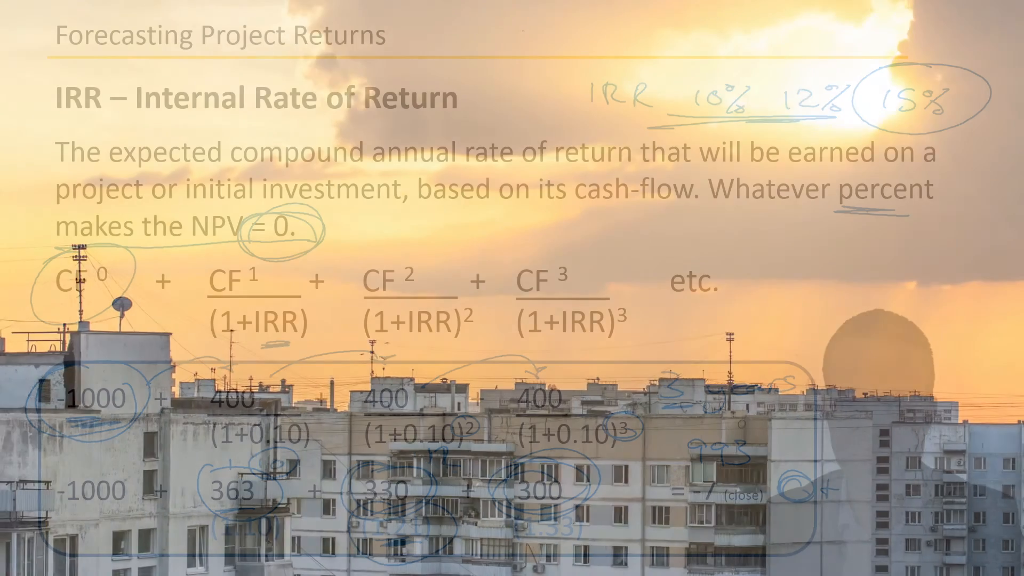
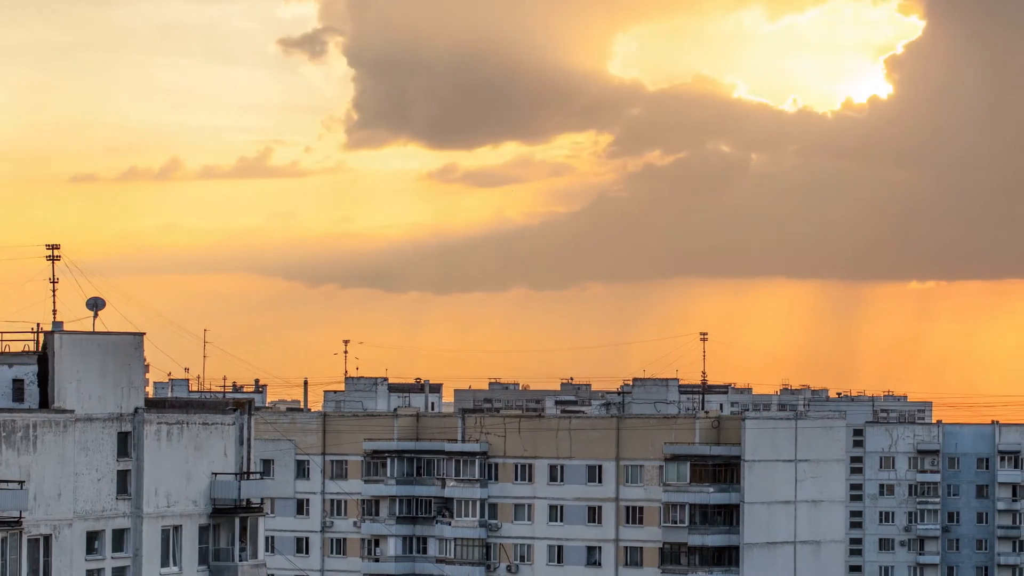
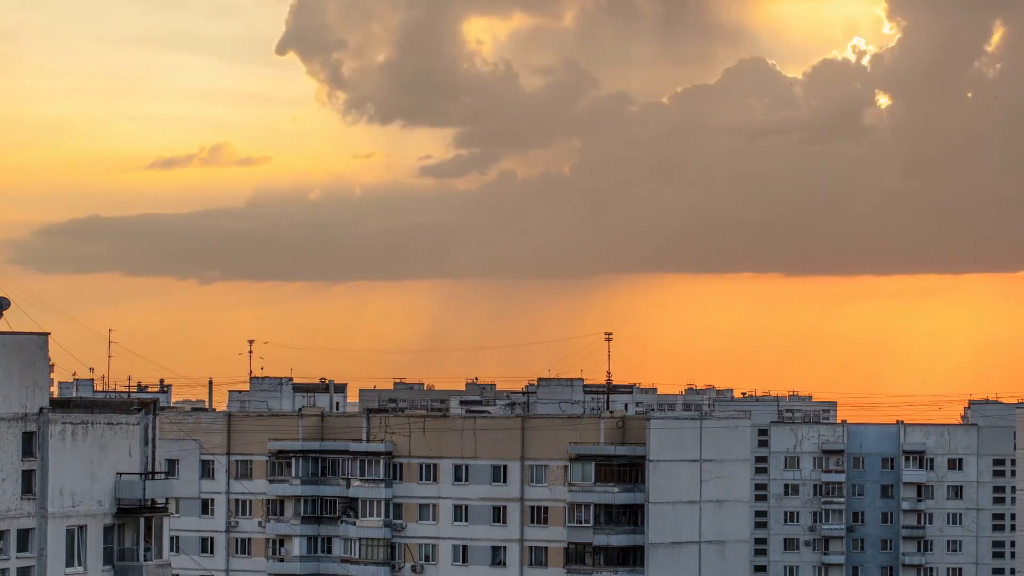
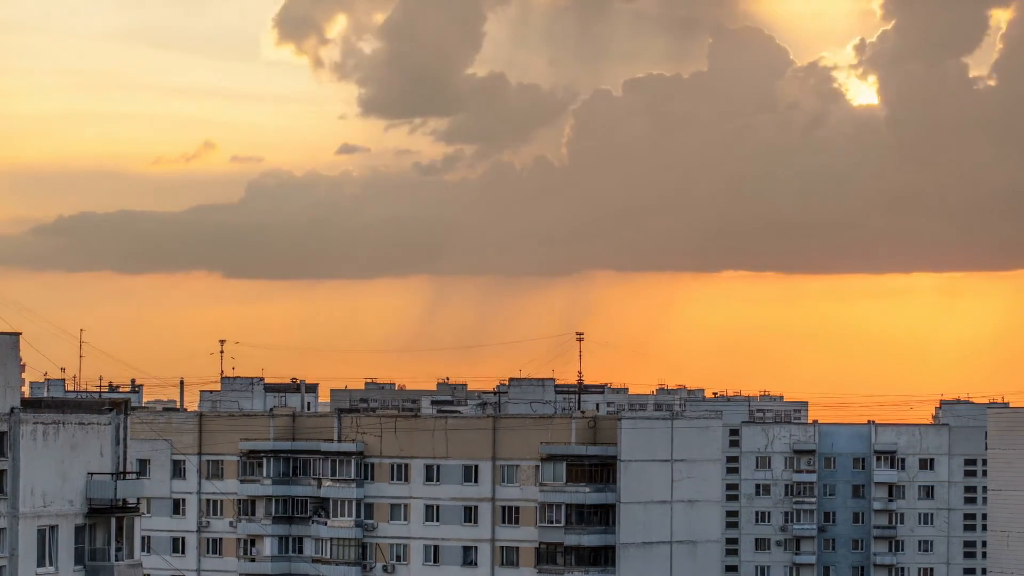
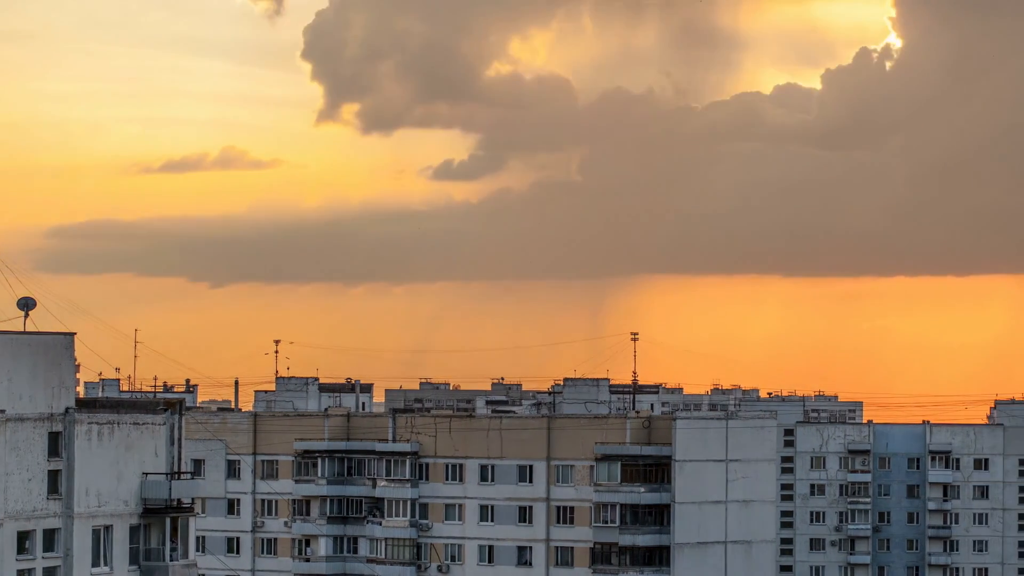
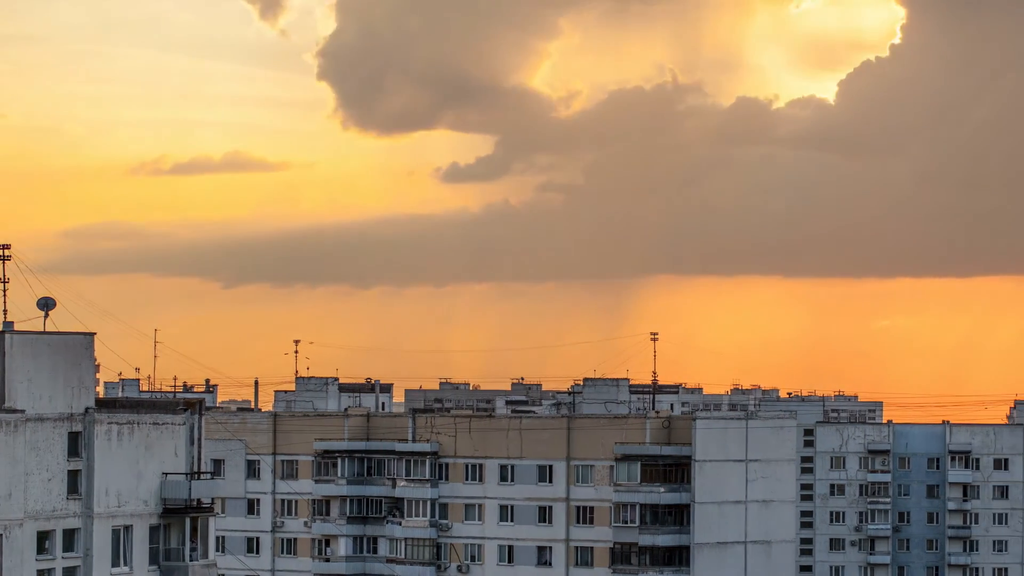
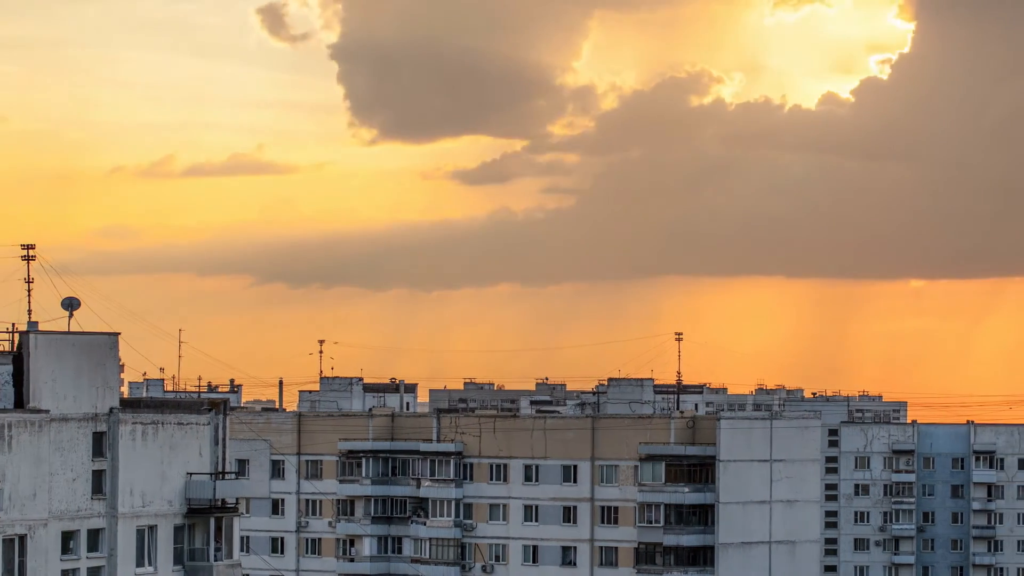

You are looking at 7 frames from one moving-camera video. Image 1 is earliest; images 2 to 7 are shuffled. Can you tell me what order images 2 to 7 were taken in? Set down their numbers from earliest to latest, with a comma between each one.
2, 7, 6, 5, 3, 4
